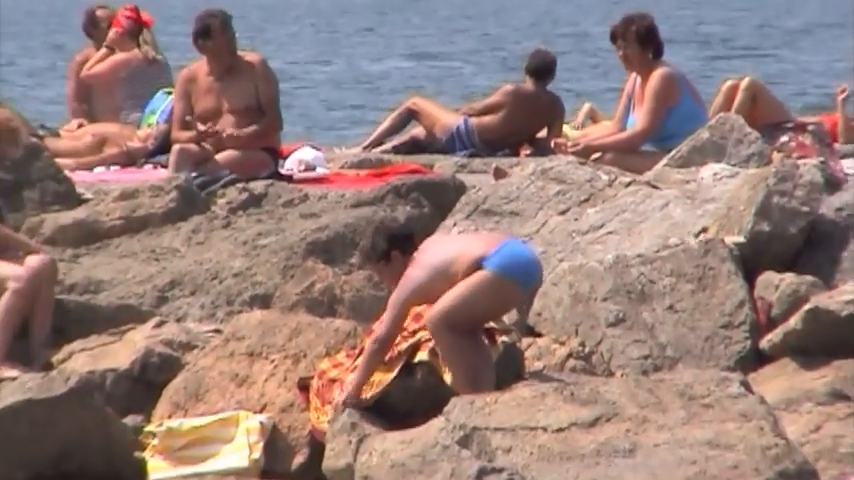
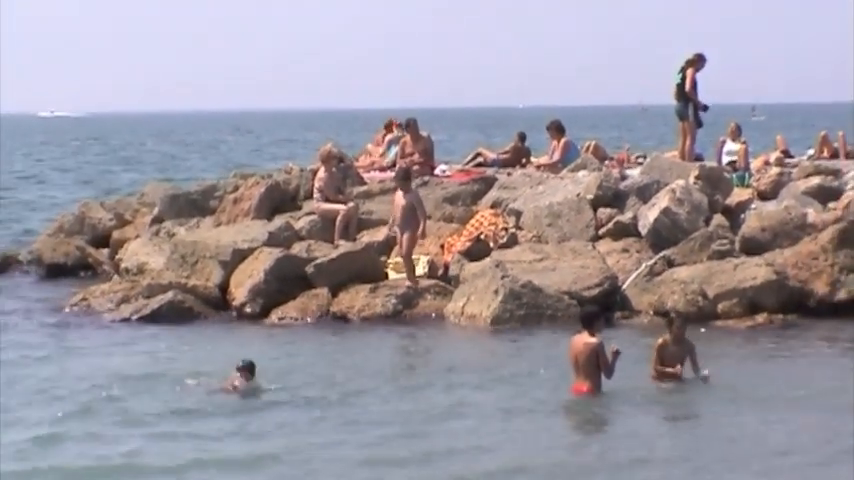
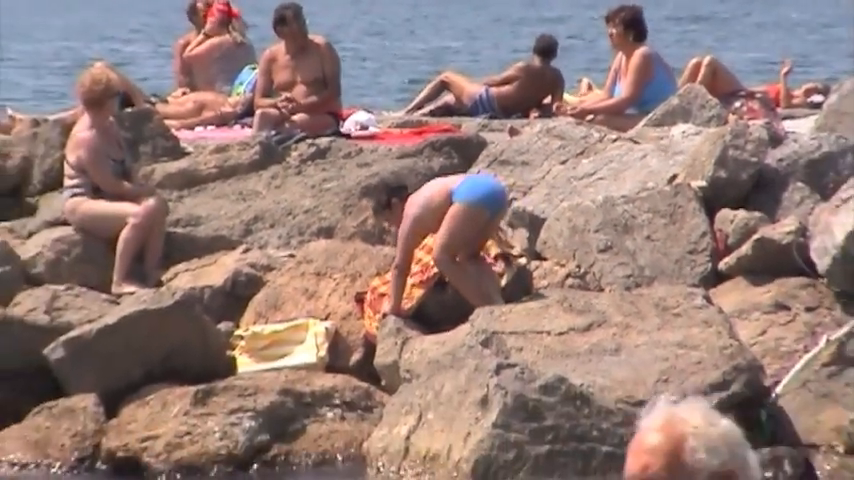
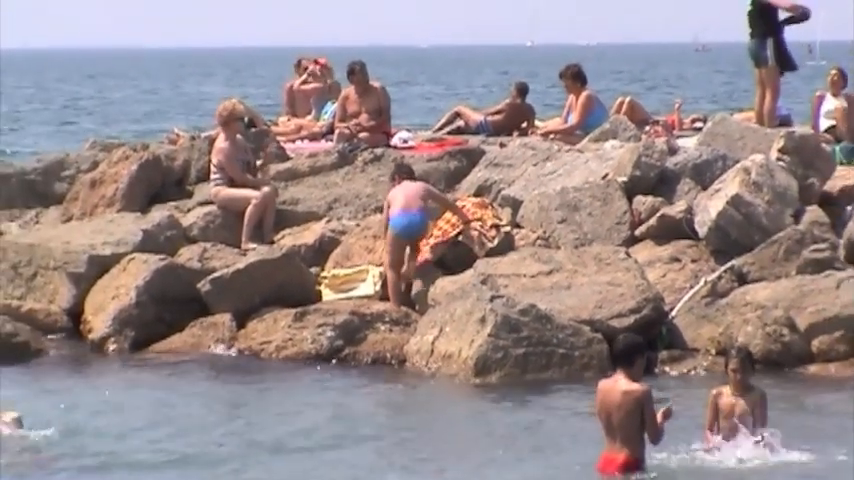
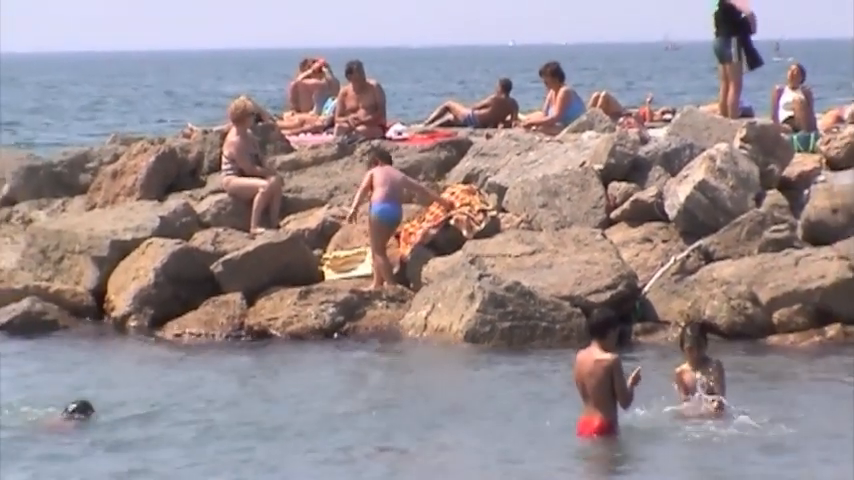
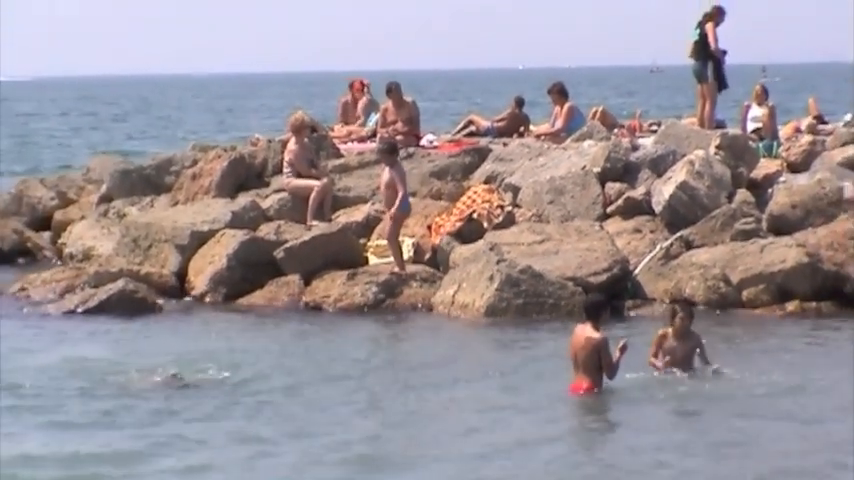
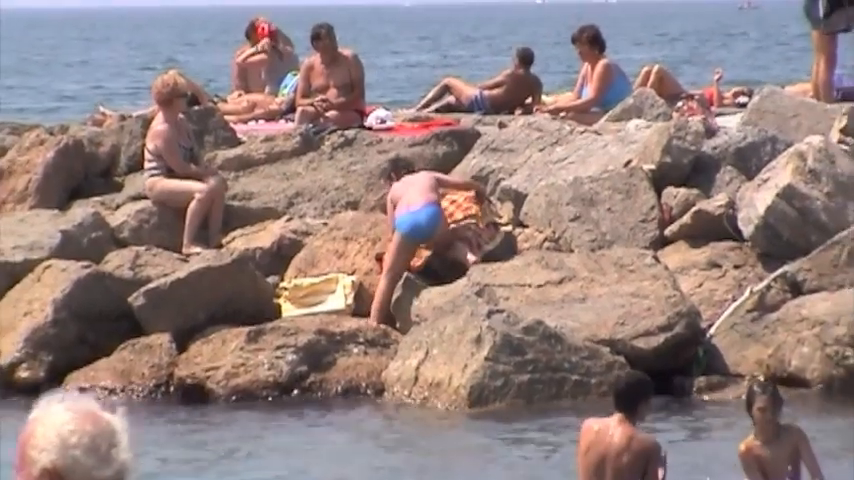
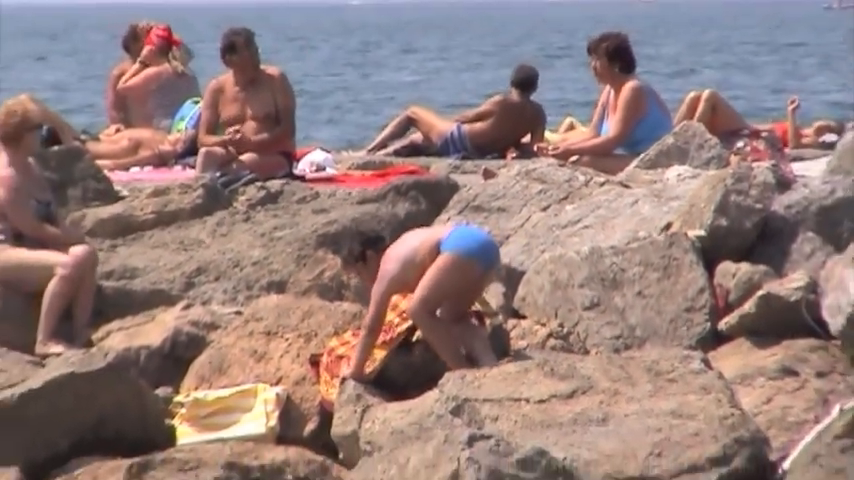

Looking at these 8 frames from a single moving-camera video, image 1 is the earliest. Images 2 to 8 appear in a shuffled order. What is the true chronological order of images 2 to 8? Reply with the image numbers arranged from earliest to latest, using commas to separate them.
8, 3, 7, 4, 5, 6, 2
